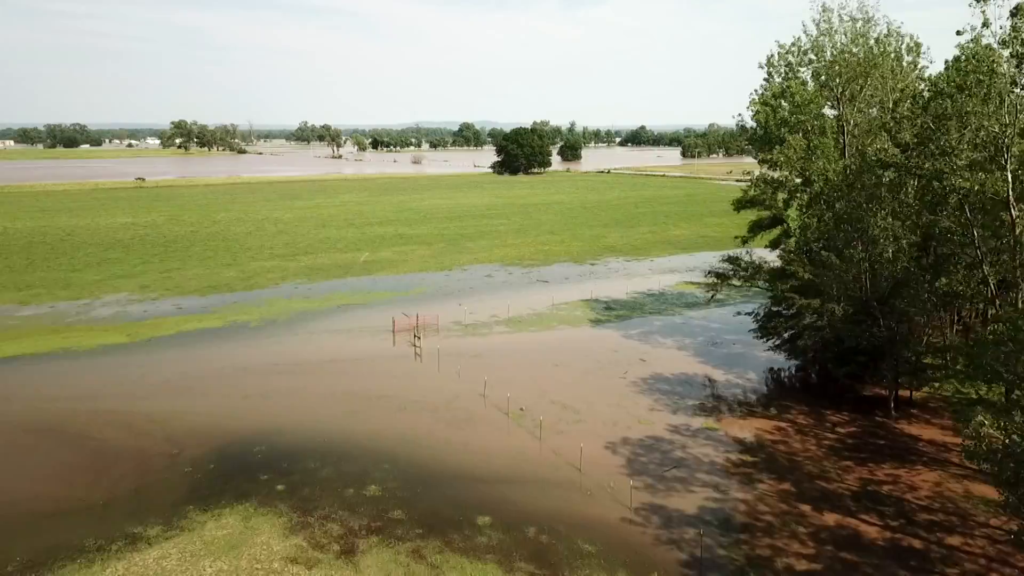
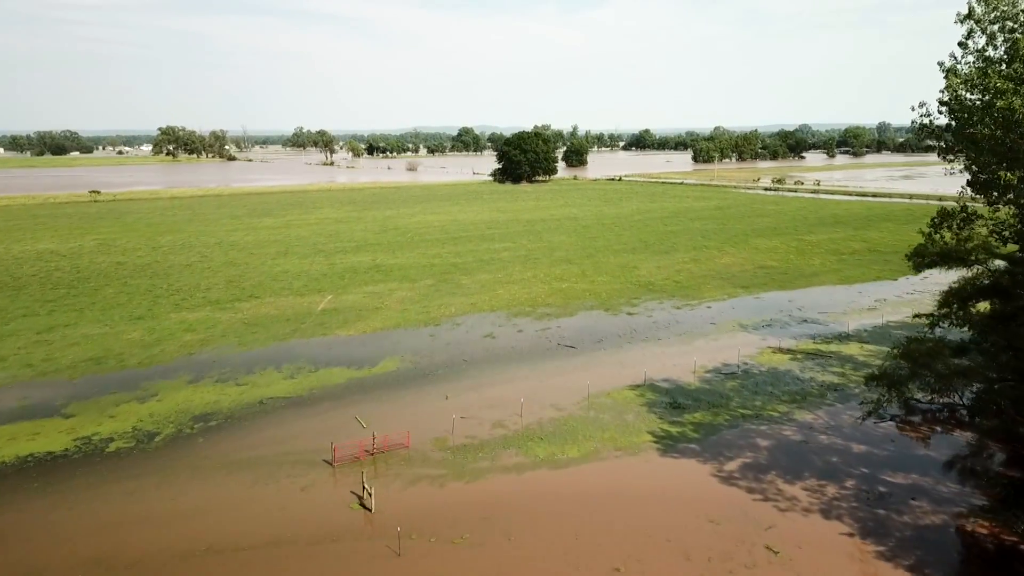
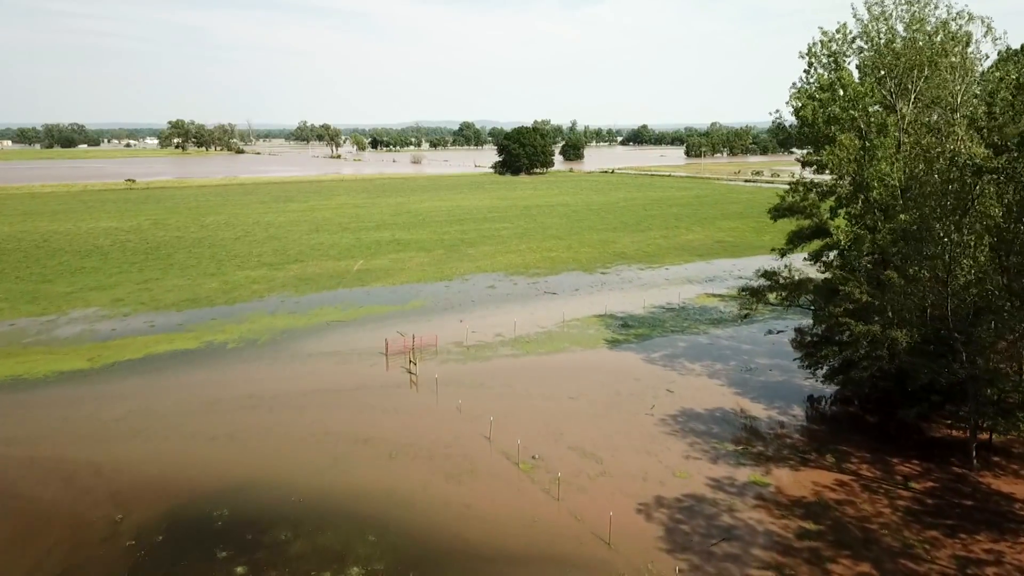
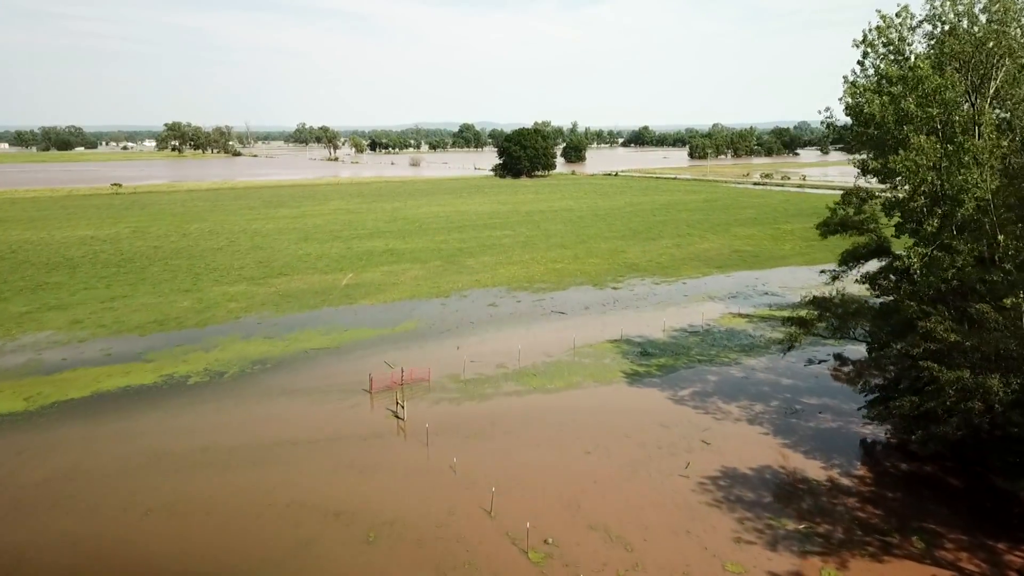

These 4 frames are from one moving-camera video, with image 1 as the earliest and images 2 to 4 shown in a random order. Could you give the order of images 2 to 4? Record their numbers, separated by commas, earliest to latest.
3, 4, 2
